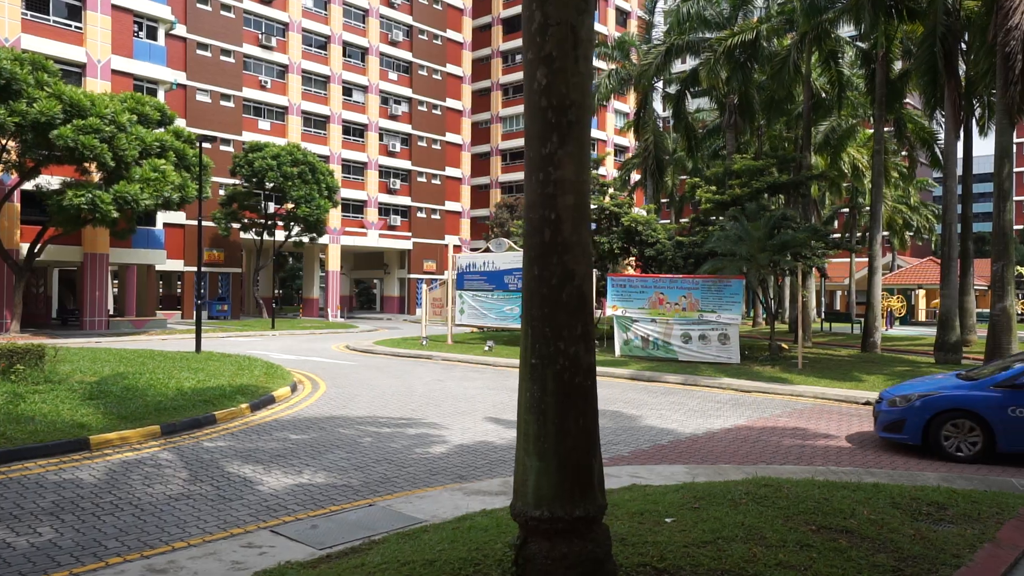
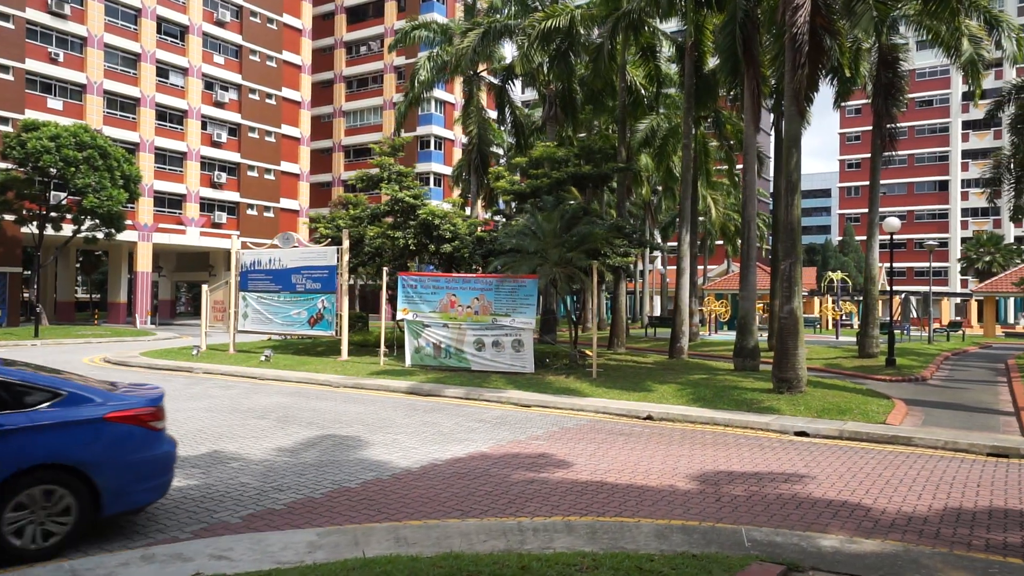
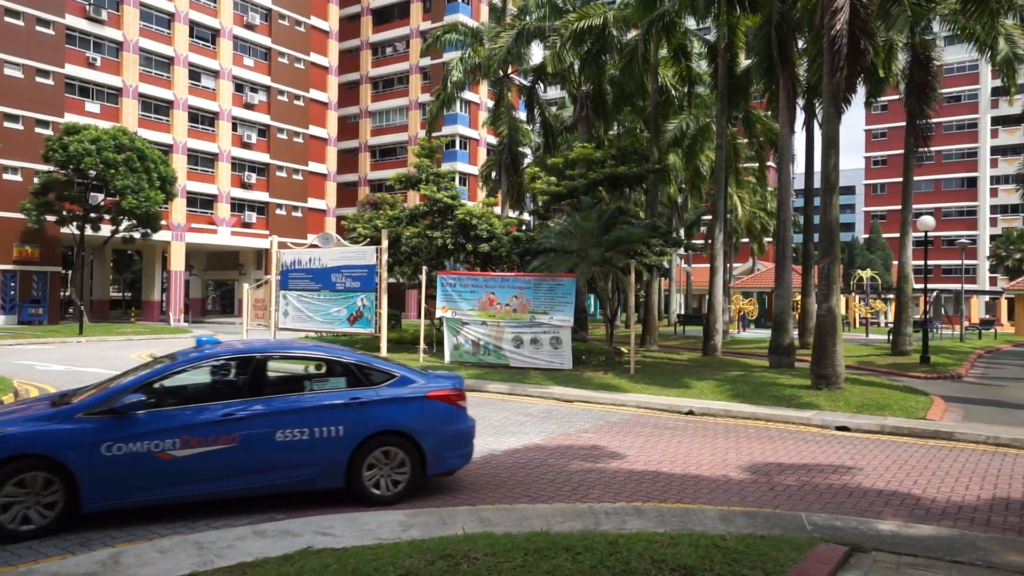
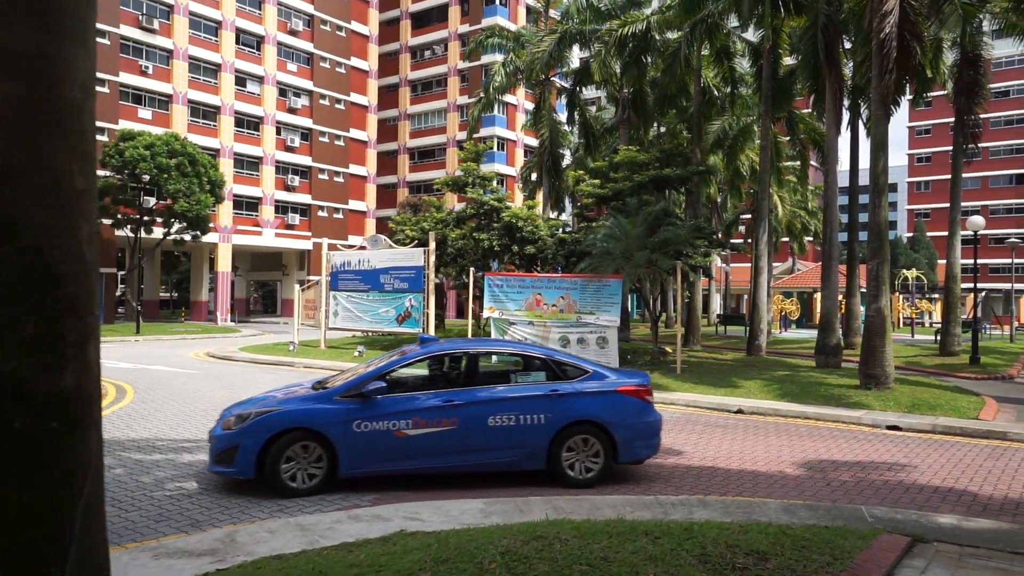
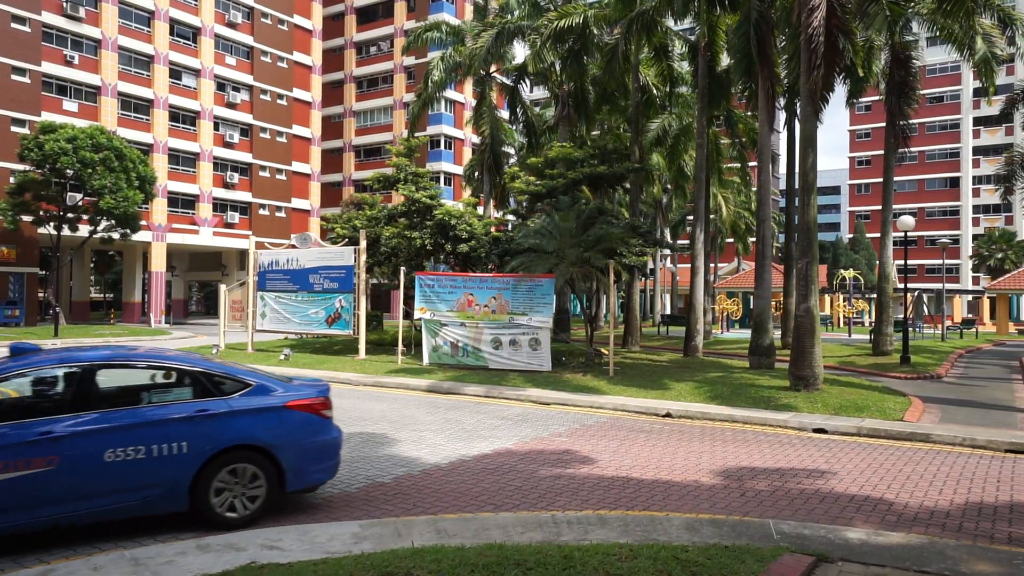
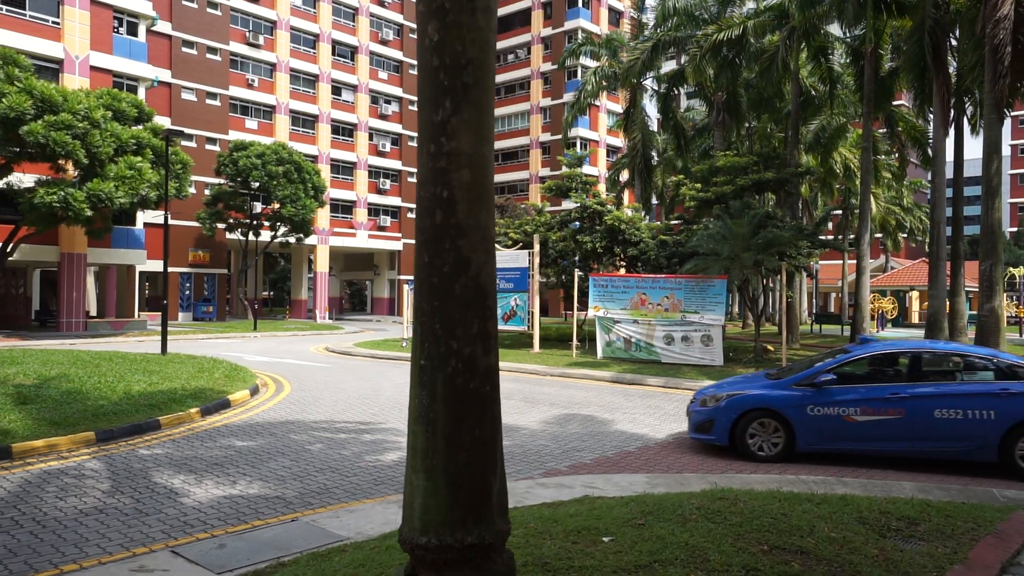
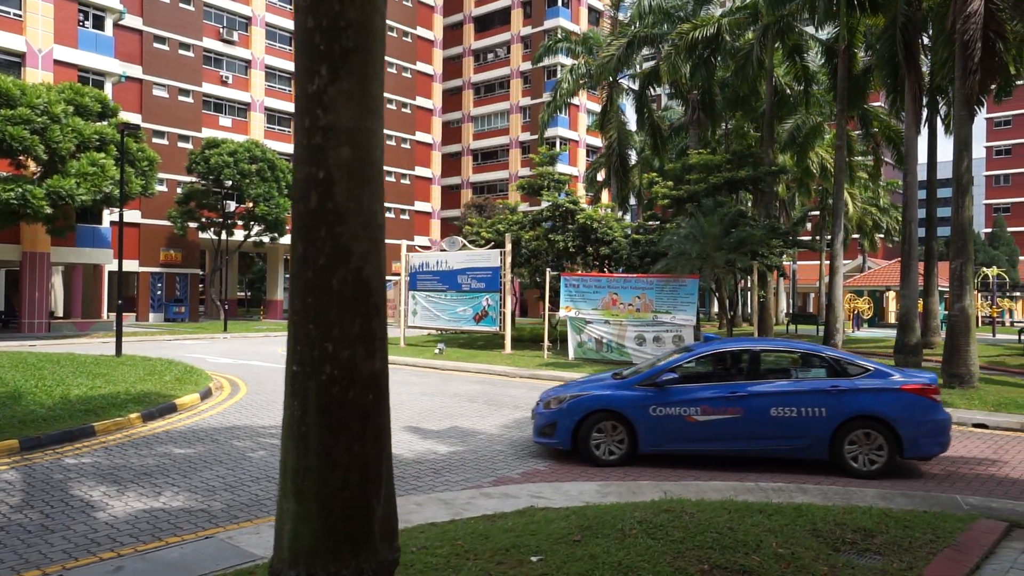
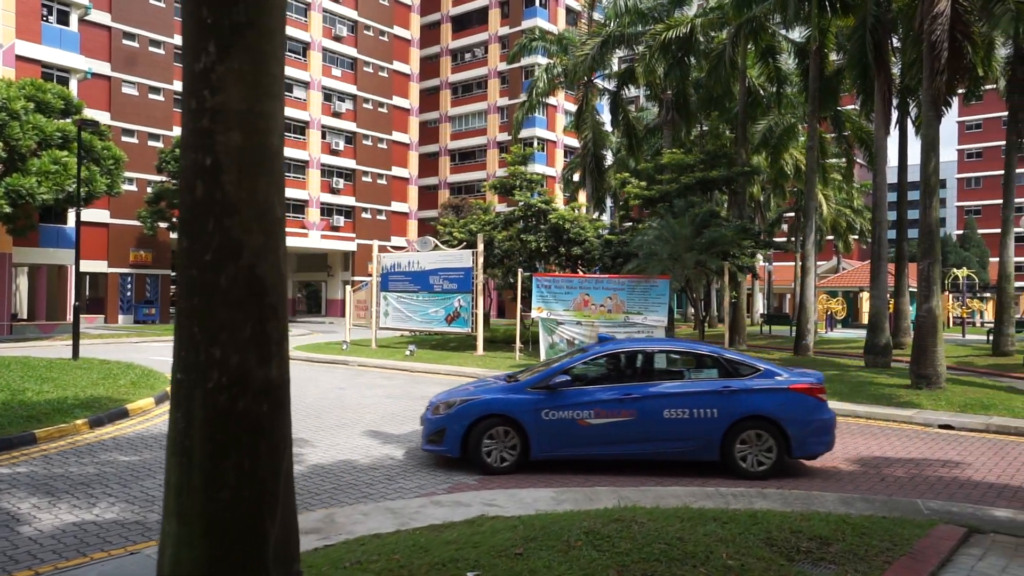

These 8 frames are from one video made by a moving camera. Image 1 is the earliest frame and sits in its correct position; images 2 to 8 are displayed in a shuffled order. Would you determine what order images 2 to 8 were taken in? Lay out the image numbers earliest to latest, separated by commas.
6, 7, 8, 4, 3, 5, 2
